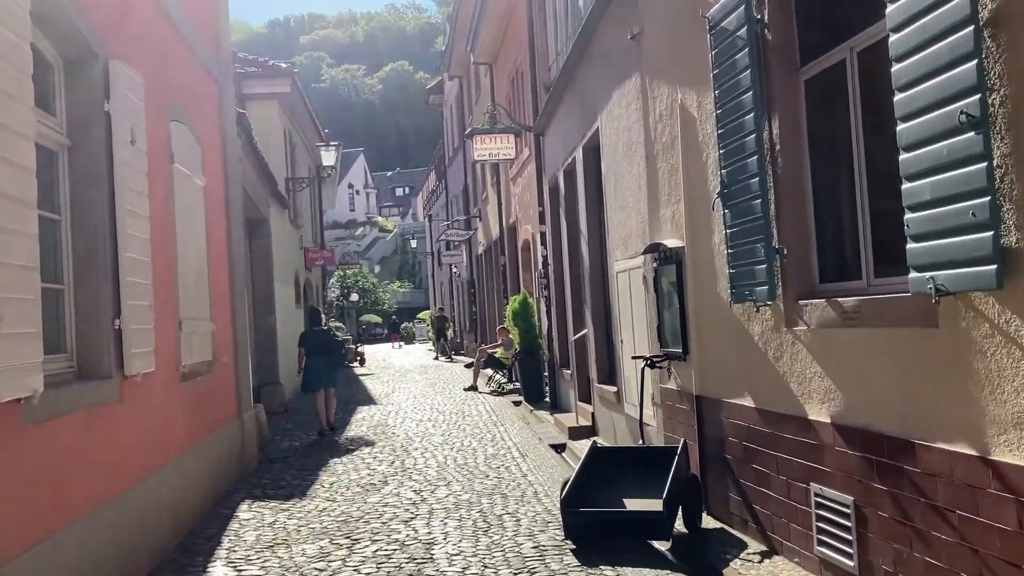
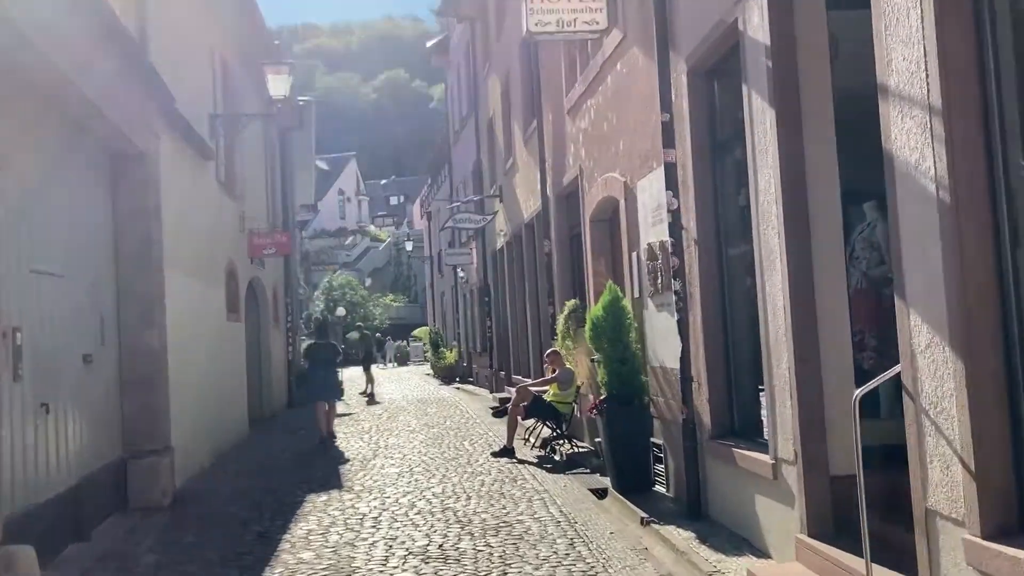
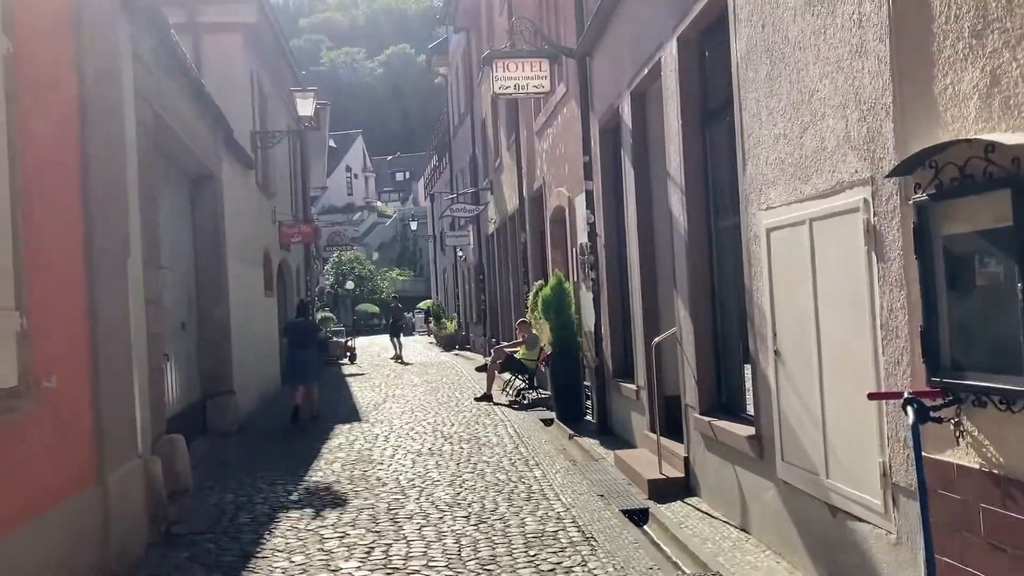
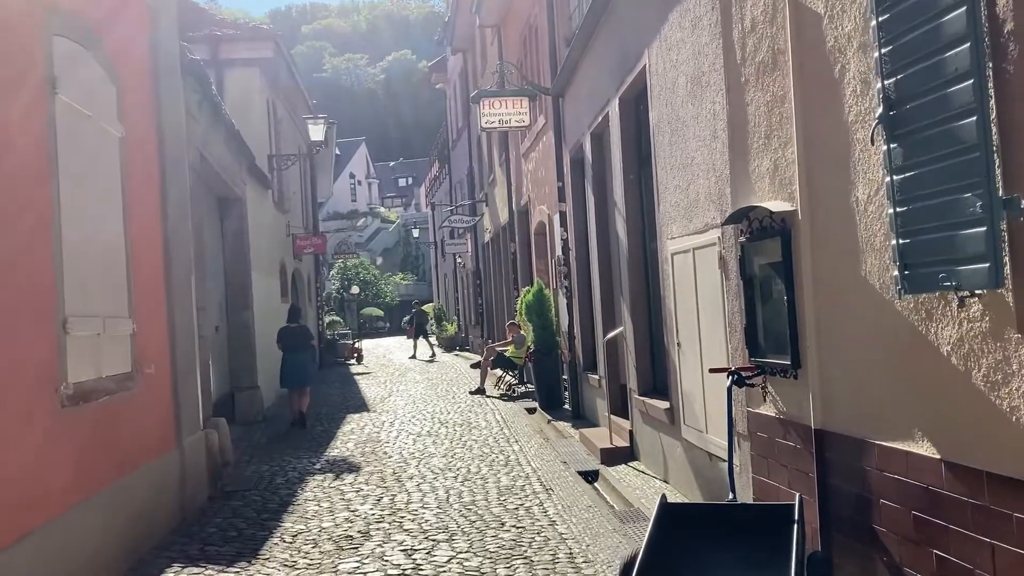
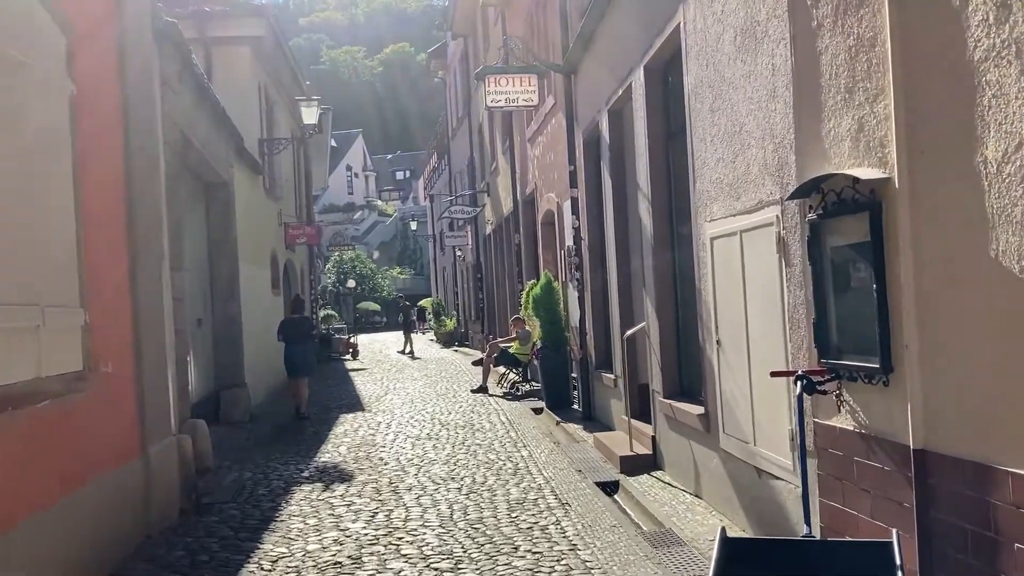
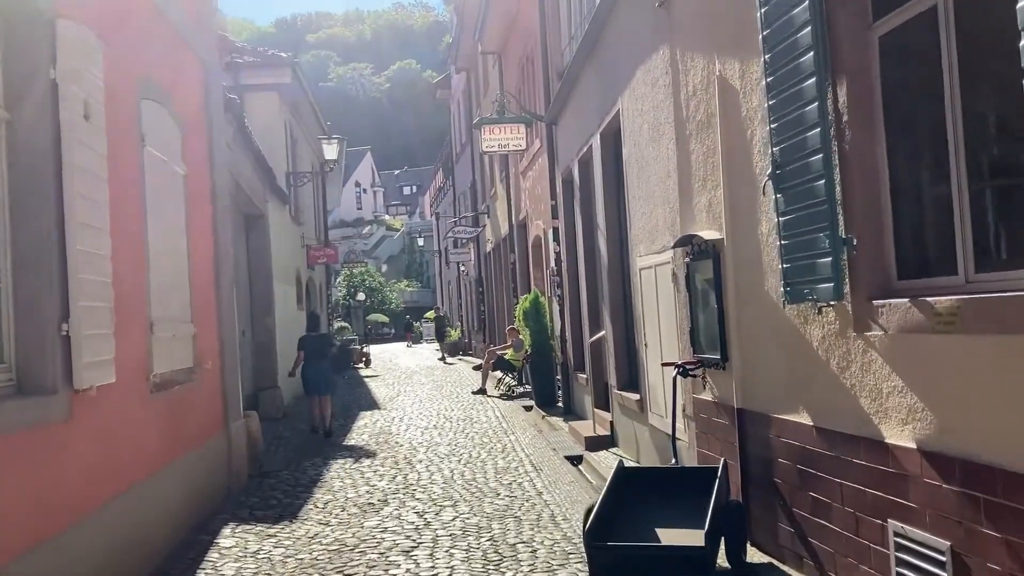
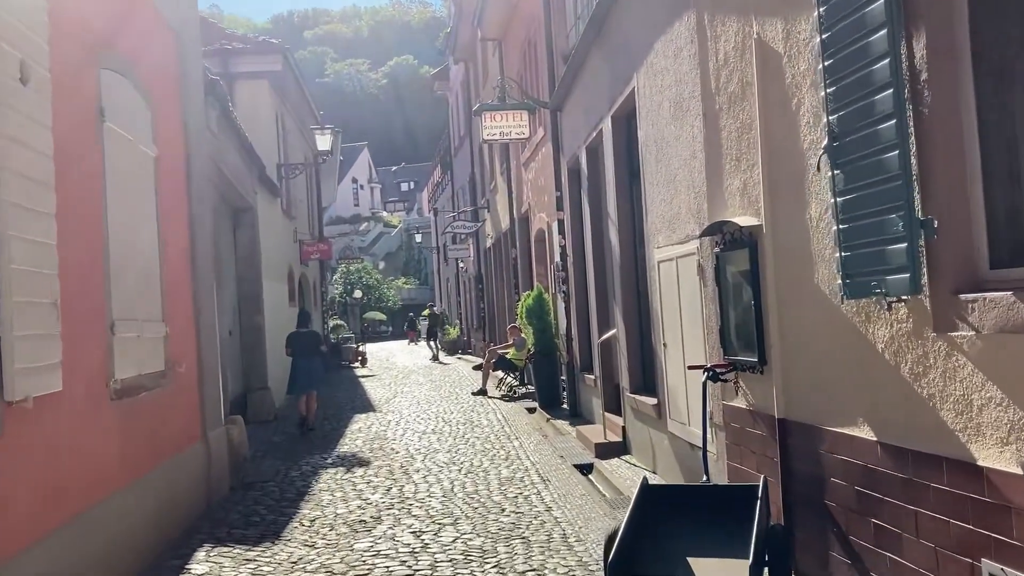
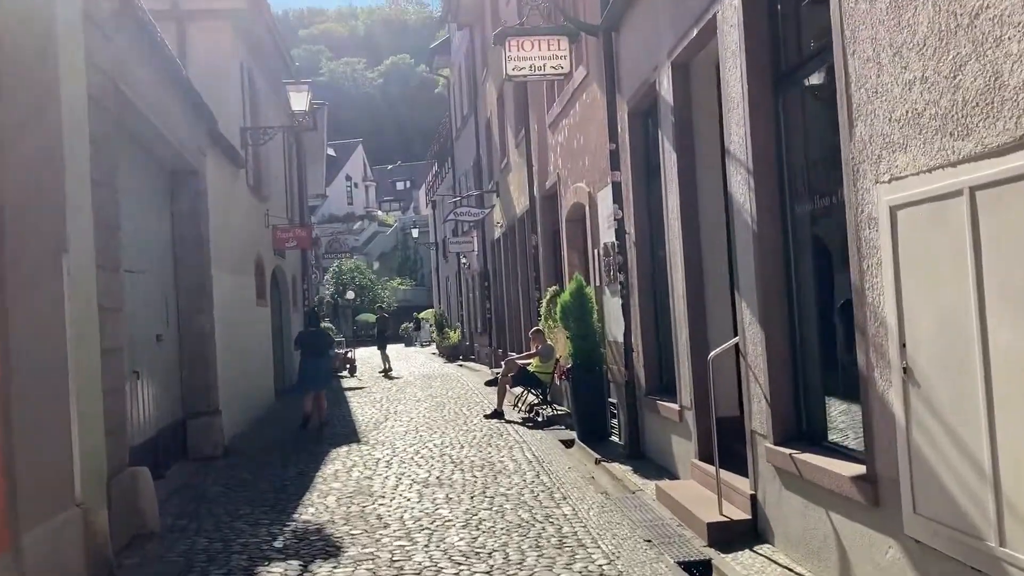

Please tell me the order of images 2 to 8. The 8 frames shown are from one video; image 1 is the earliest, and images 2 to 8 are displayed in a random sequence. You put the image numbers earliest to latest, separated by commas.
6, 7, 4, 5, 3, 8, 2
